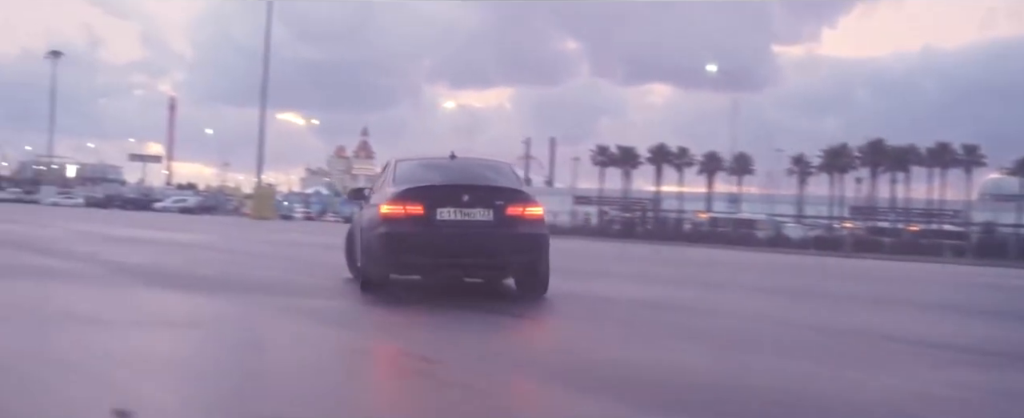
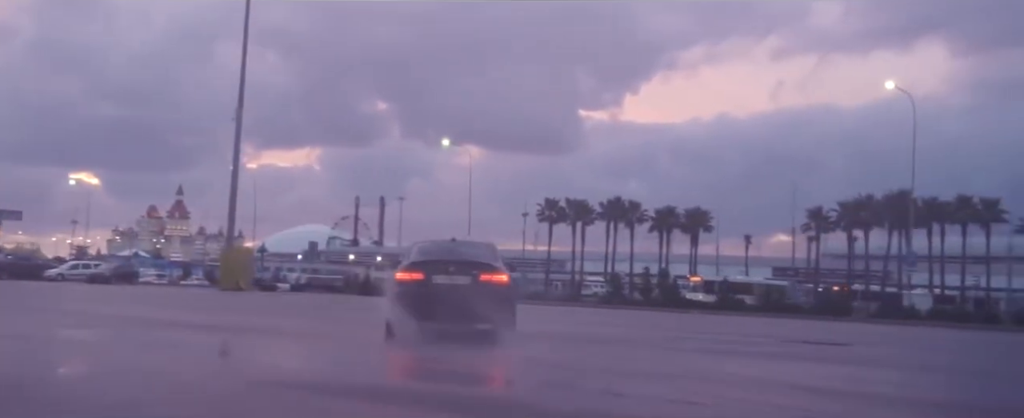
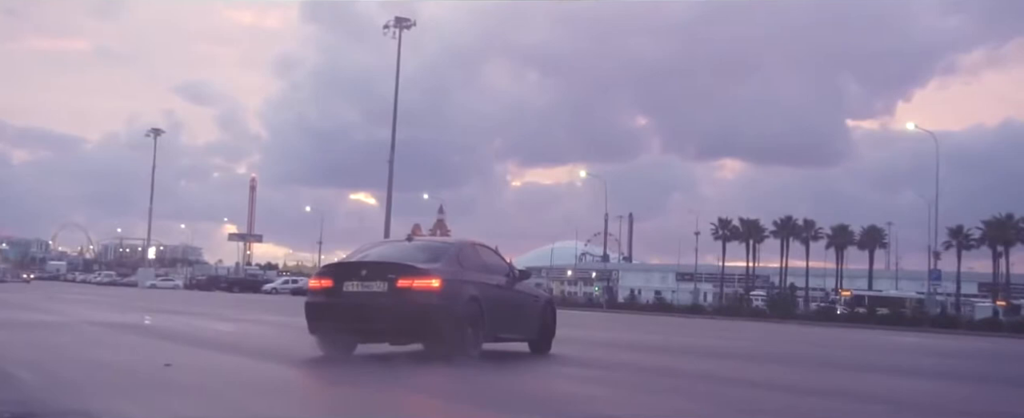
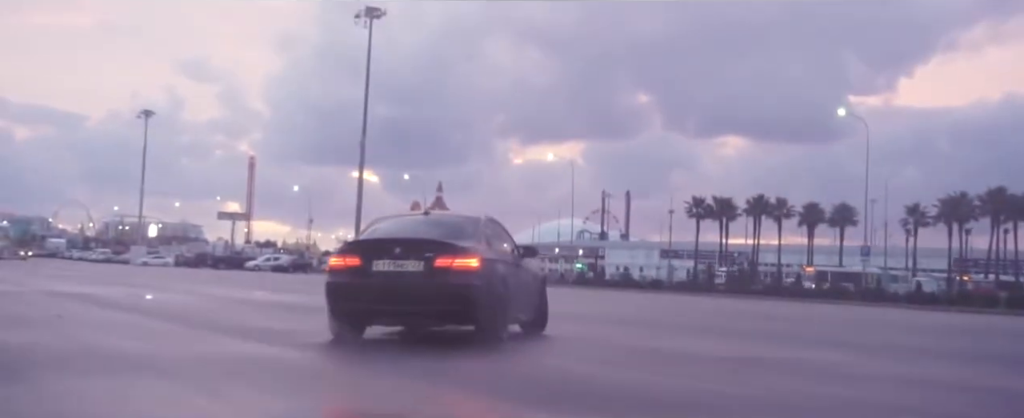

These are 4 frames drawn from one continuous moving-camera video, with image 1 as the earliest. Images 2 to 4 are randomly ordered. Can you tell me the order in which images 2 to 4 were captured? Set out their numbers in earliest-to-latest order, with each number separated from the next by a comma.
4, 3, 2
